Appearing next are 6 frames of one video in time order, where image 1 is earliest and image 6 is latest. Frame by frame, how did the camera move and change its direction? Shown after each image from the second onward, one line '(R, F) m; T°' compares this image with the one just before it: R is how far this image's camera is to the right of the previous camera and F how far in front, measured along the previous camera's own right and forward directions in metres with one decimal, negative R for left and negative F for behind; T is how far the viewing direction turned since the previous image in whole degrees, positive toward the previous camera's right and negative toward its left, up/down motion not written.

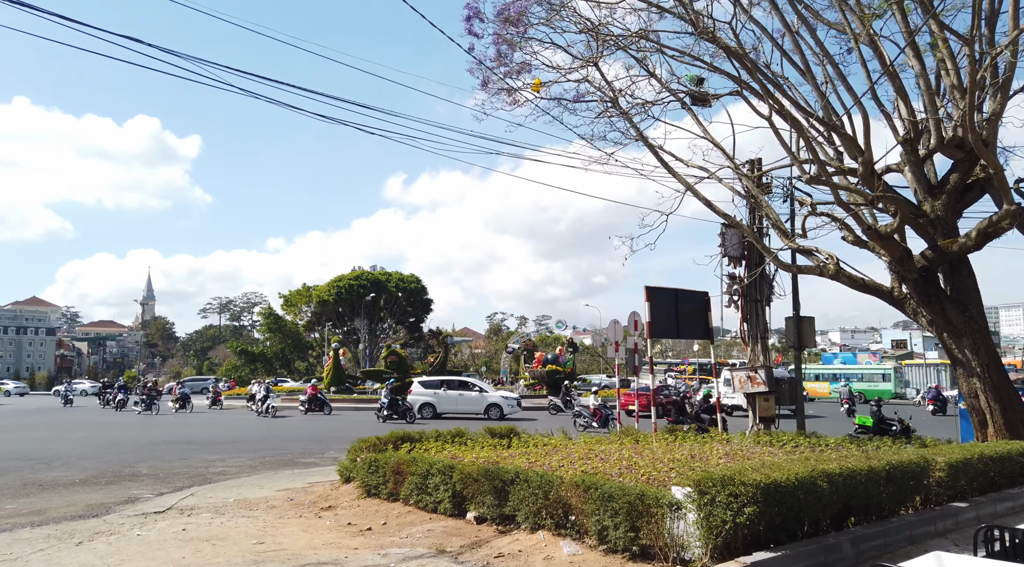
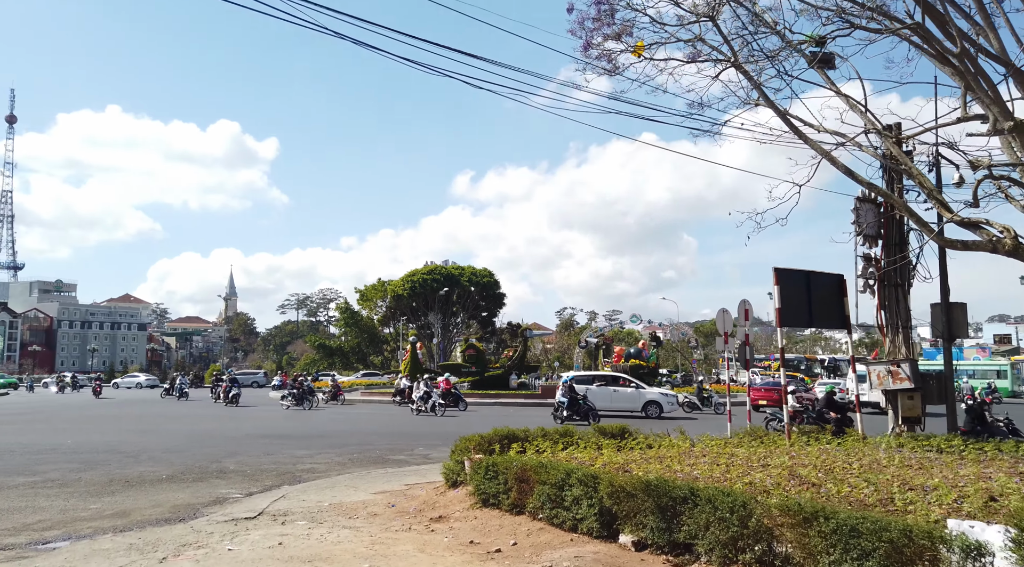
(-0.5, +1.1) m; -5°
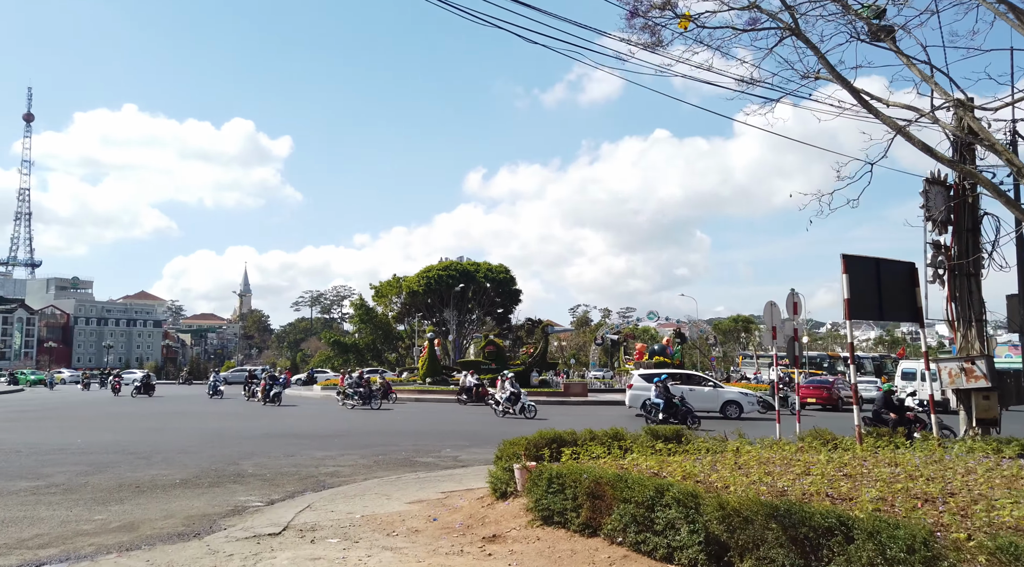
(-0.4, +0.9) m; -1°
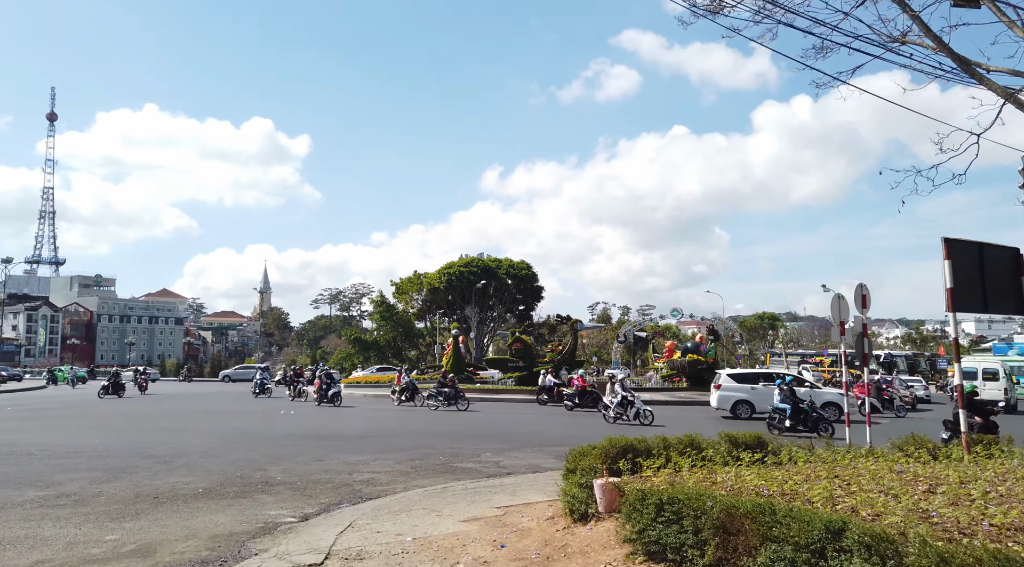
(-0.4, +1.1) m; -1°
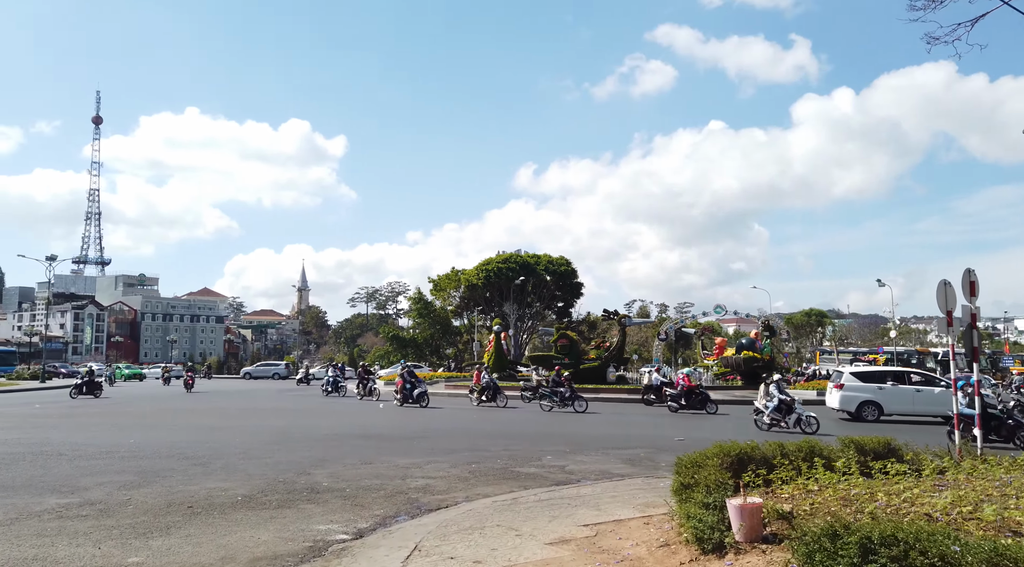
(-0.4, +1.3) m; -2°
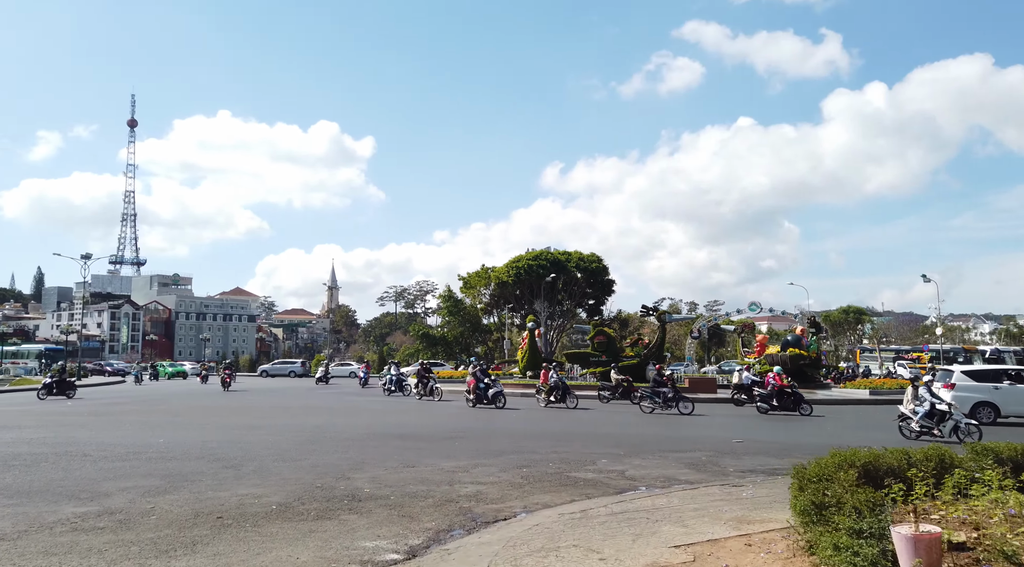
(-0.4, +1.0) m; -2°
